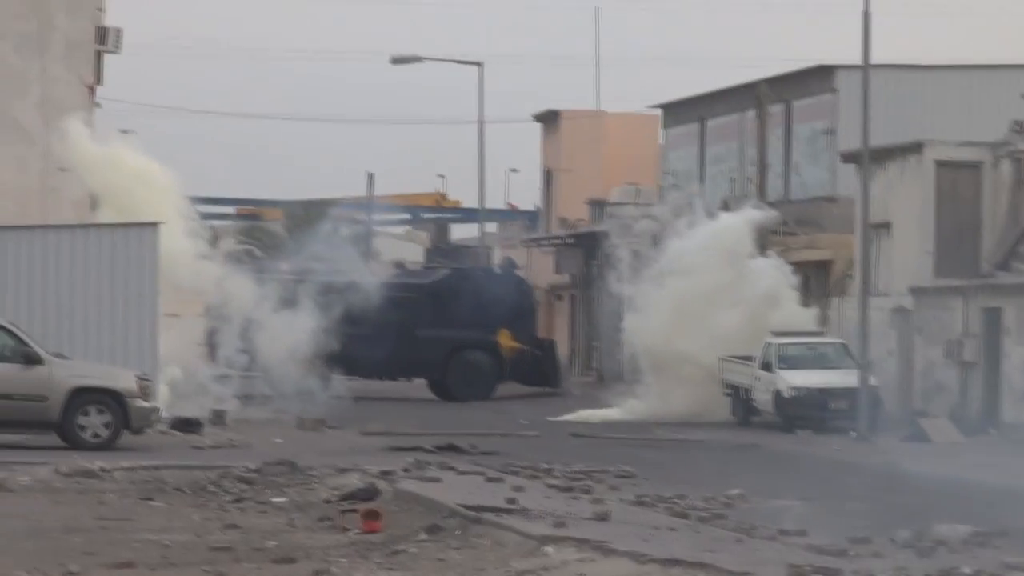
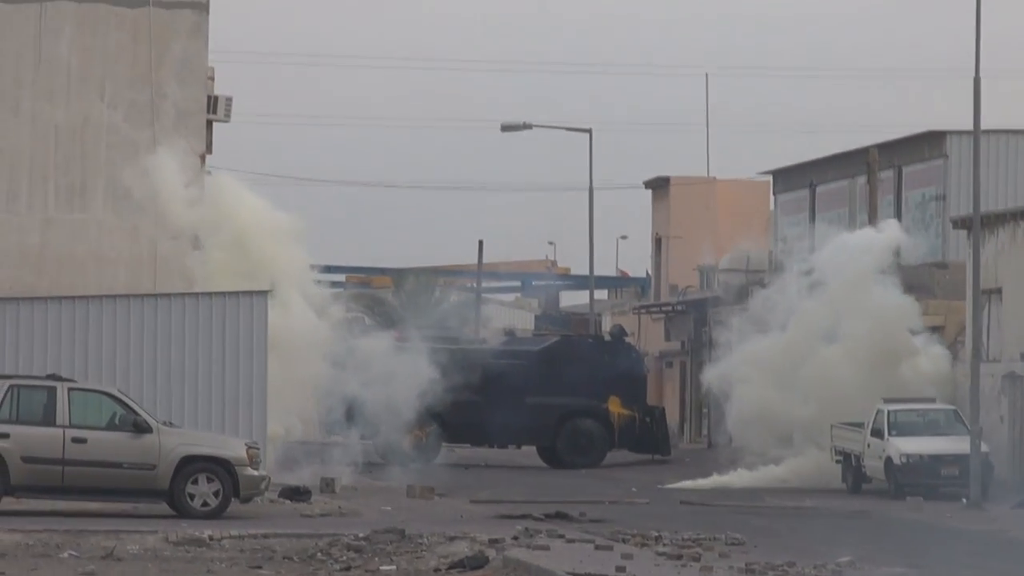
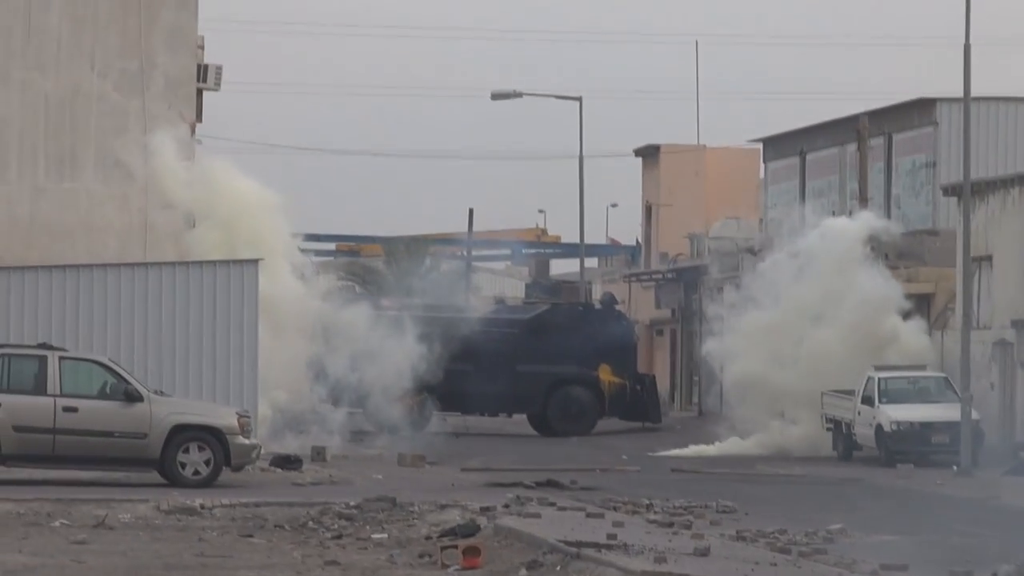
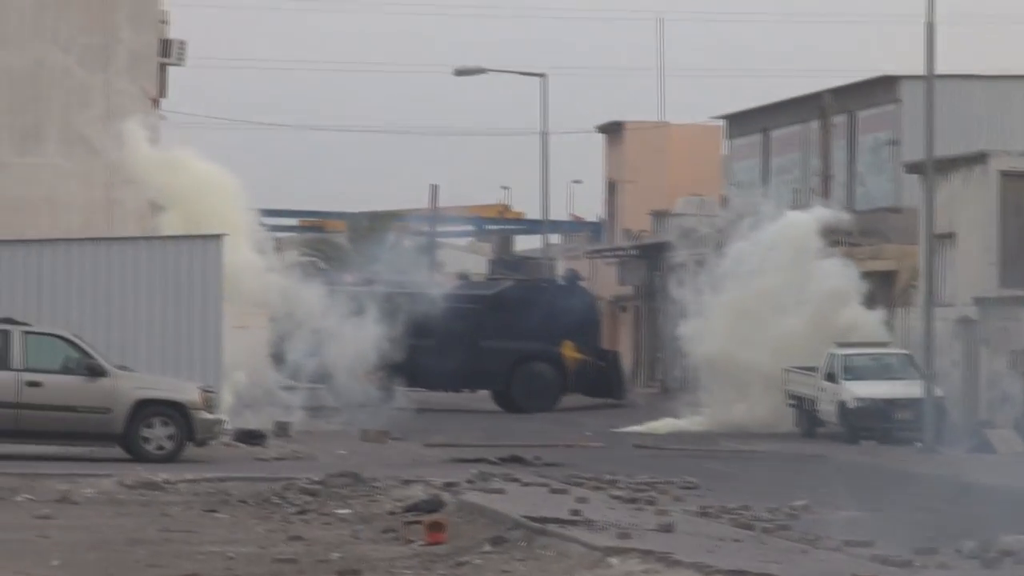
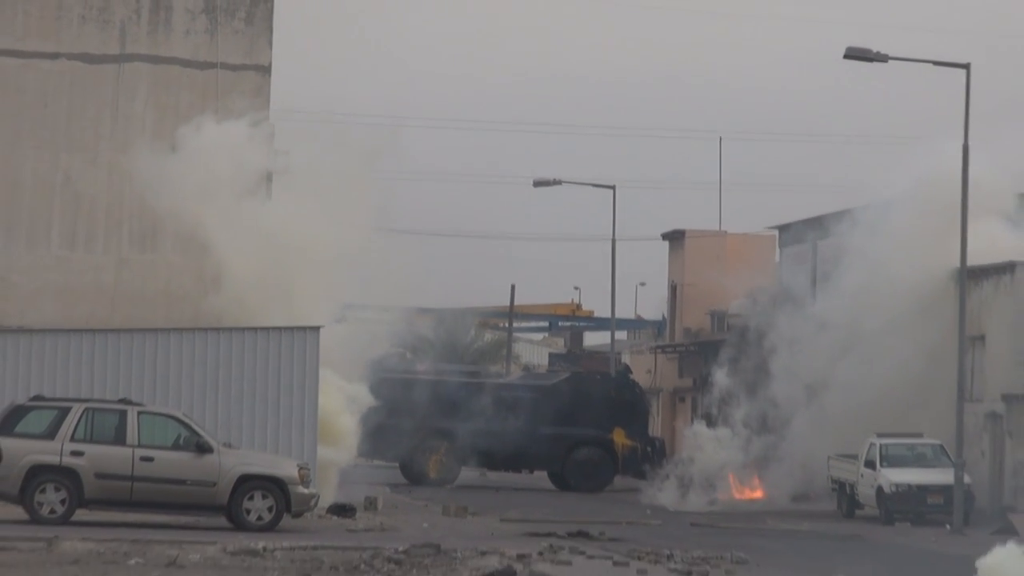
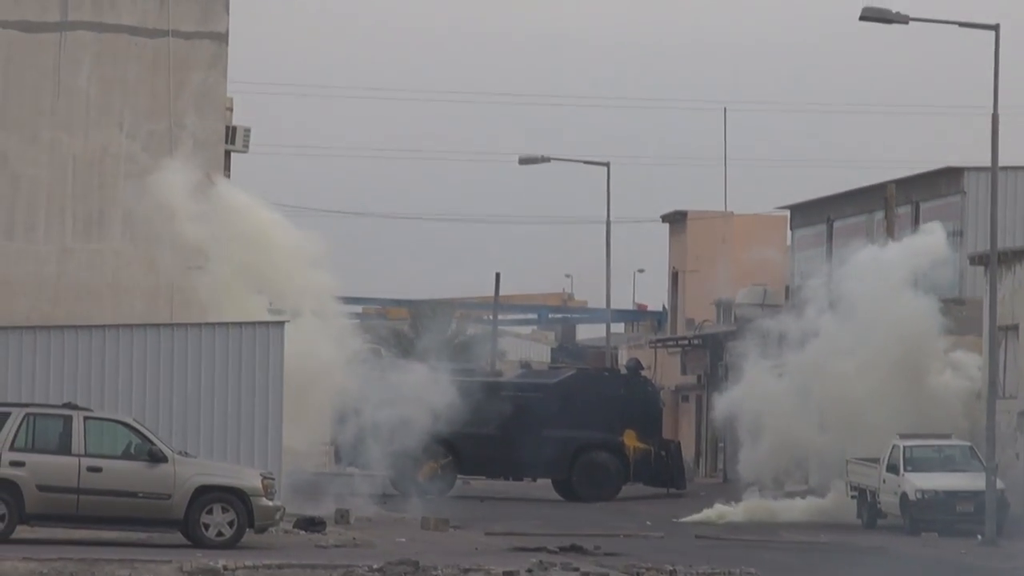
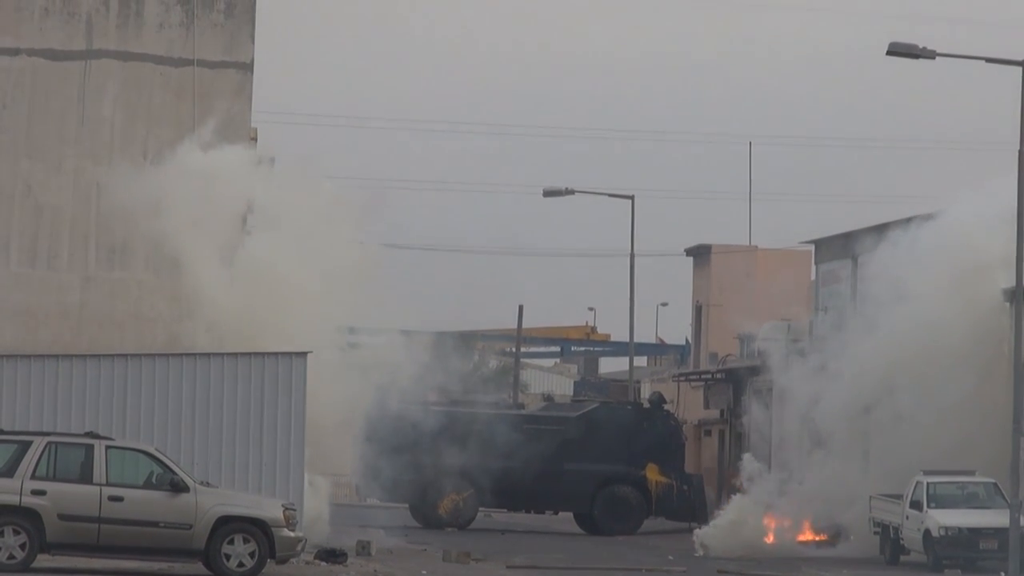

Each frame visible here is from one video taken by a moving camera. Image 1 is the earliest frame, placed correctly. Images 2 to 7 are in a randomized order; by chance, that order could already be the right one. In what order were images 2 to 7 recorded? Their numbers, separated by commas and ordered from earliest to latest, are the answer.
4, 3, 2, 6, 7, 5
